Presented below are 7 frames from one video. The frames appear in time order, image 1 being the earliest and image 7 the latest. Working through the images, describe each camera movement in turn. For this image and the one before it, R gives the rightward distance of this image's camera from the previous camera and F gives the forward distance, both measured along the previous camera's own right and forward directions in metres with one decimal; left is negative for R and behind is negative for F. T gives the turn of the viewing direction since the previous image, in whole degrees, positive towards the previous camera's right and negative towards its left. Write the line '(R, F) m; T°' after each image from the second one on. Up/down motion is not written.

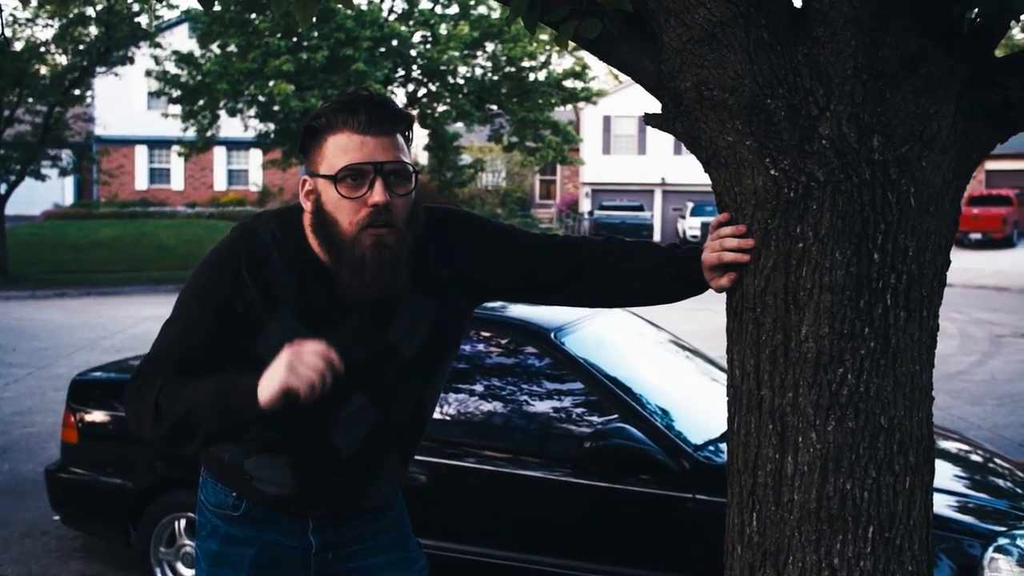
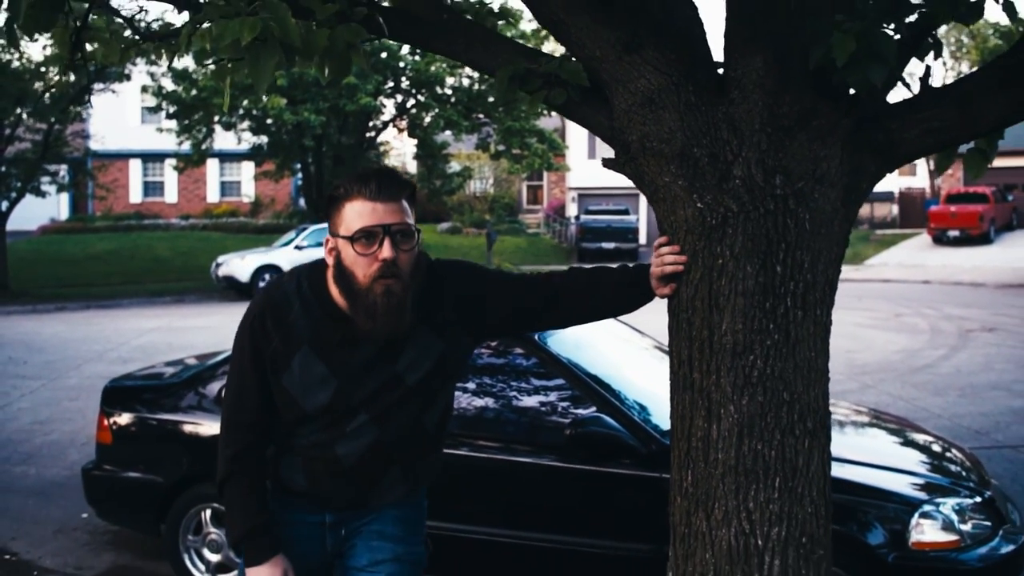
(0.0, -0.6) m; +1°
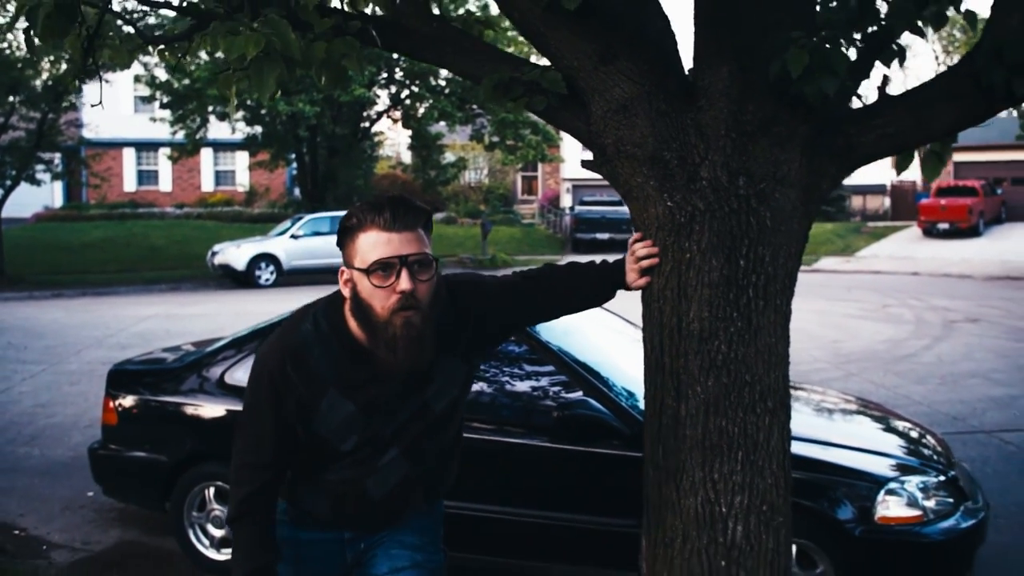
(0.0, -0.3) m; 0°
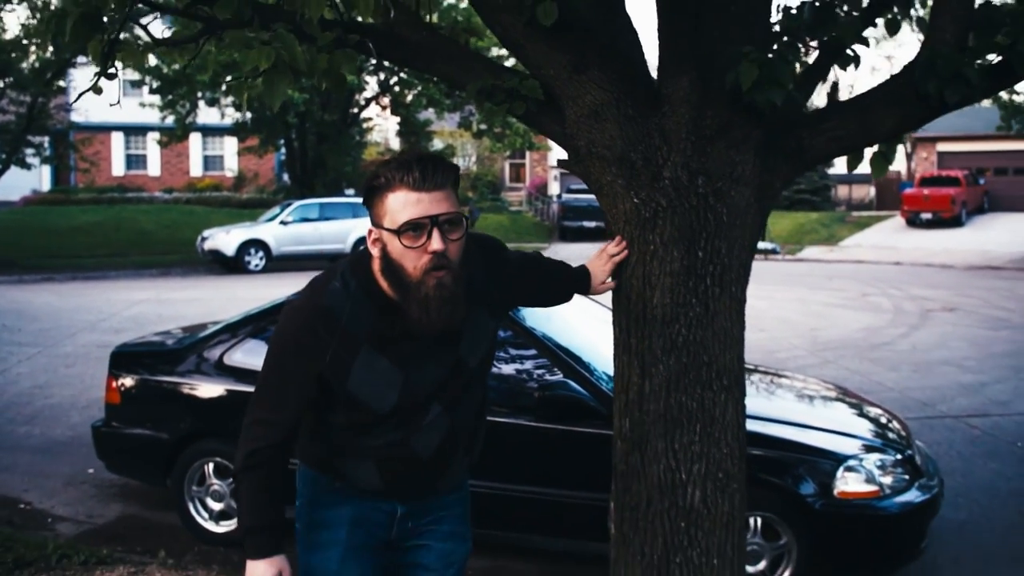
(0.0, -0.3) m; +1°
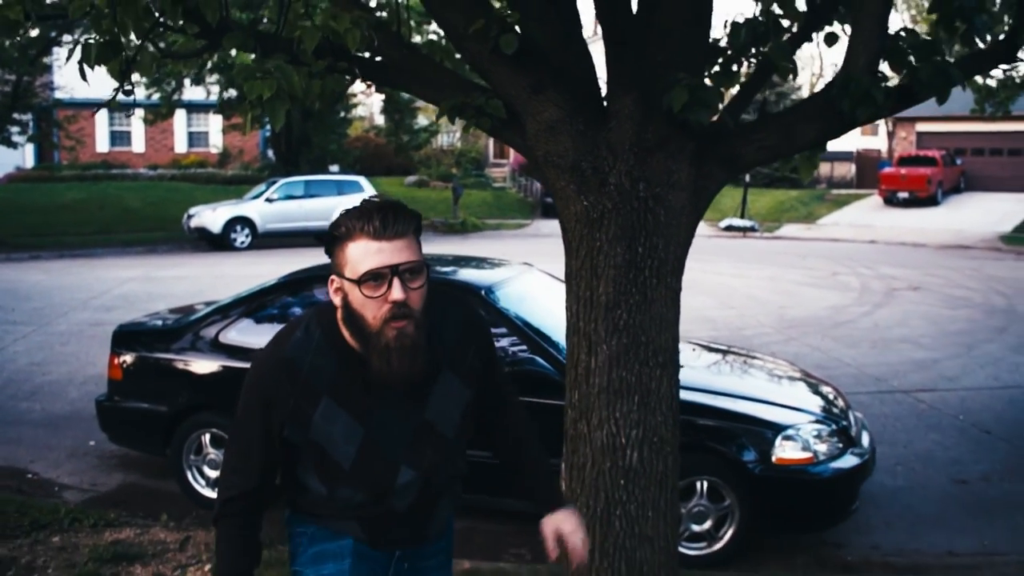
(+0.1, -0.5) m; +1°
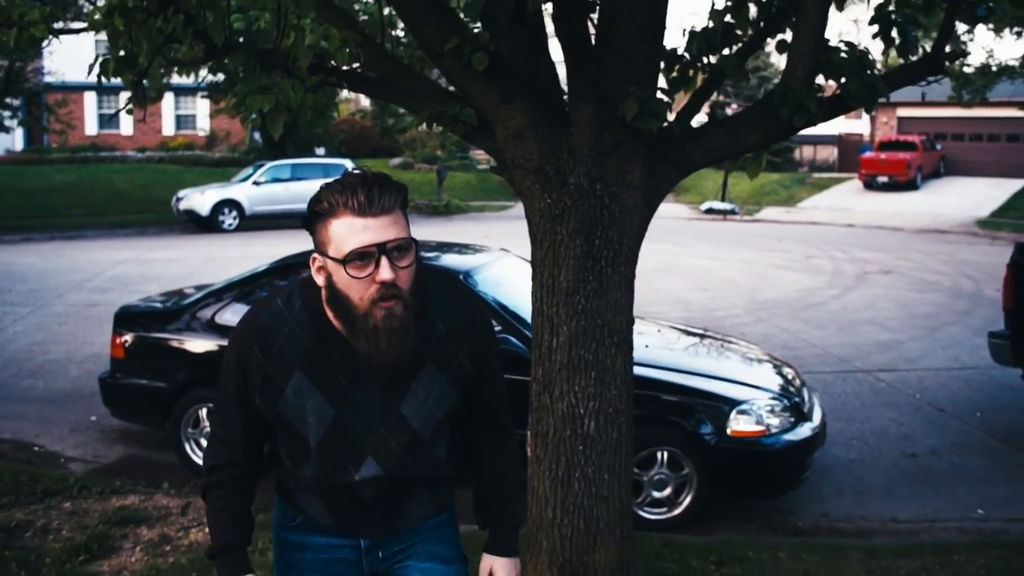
(+0.1, -0.5) m; +1°
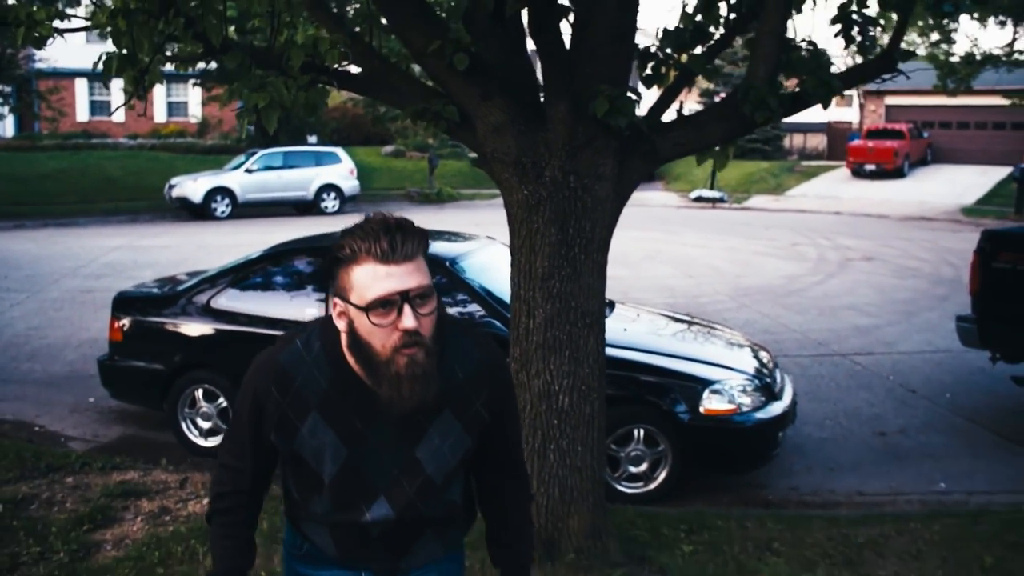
(+0.1, -0.3) m; 0°
